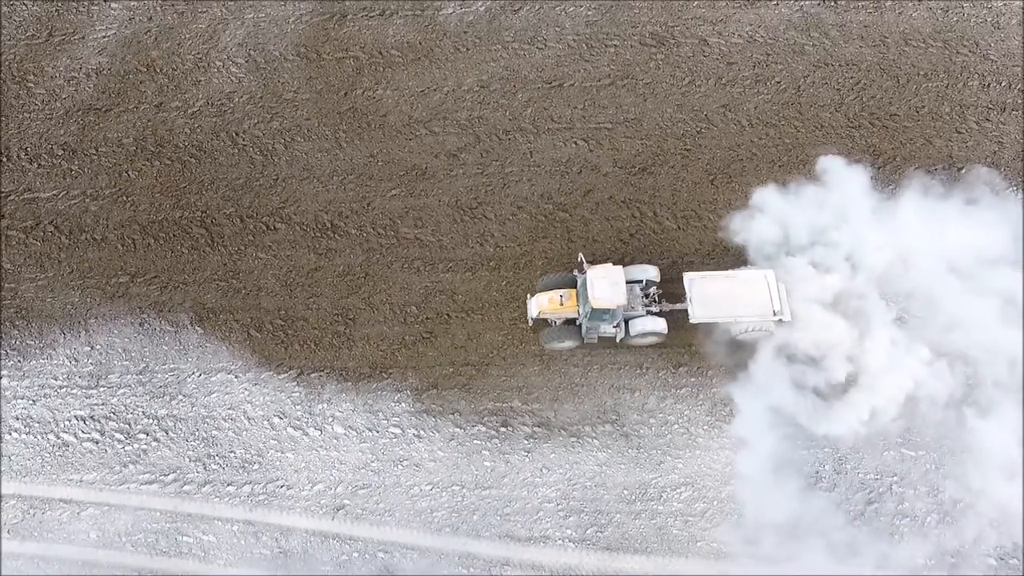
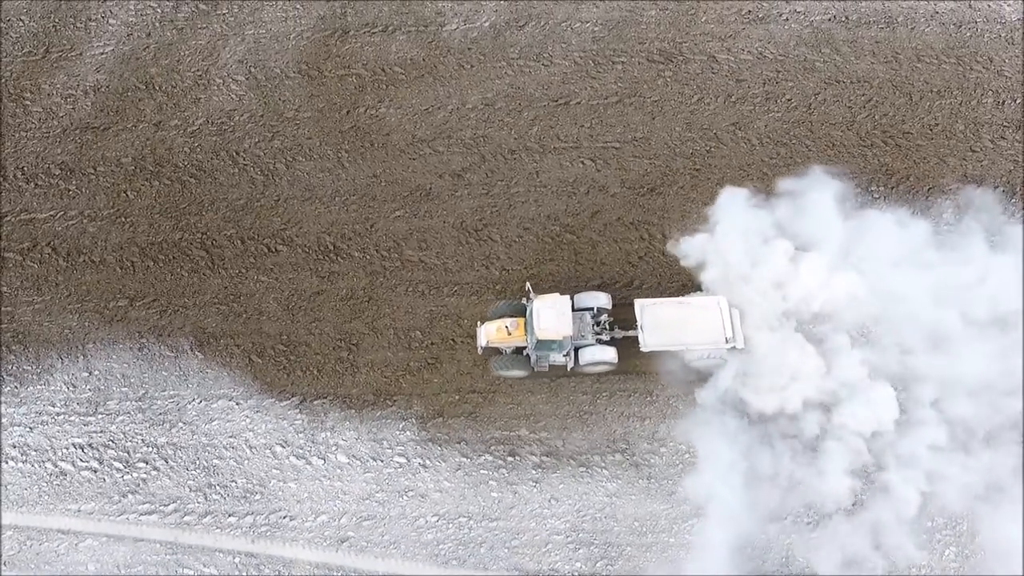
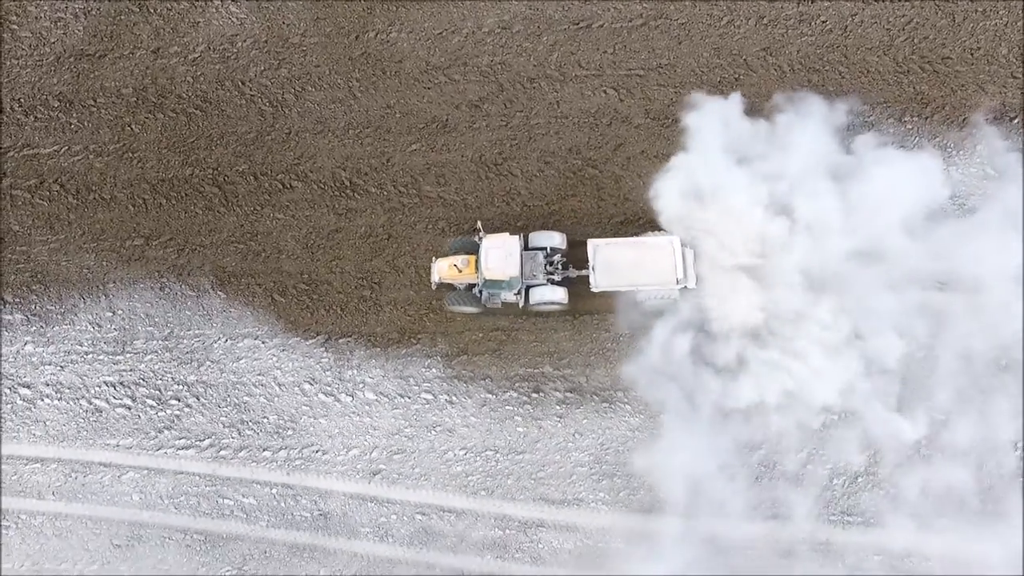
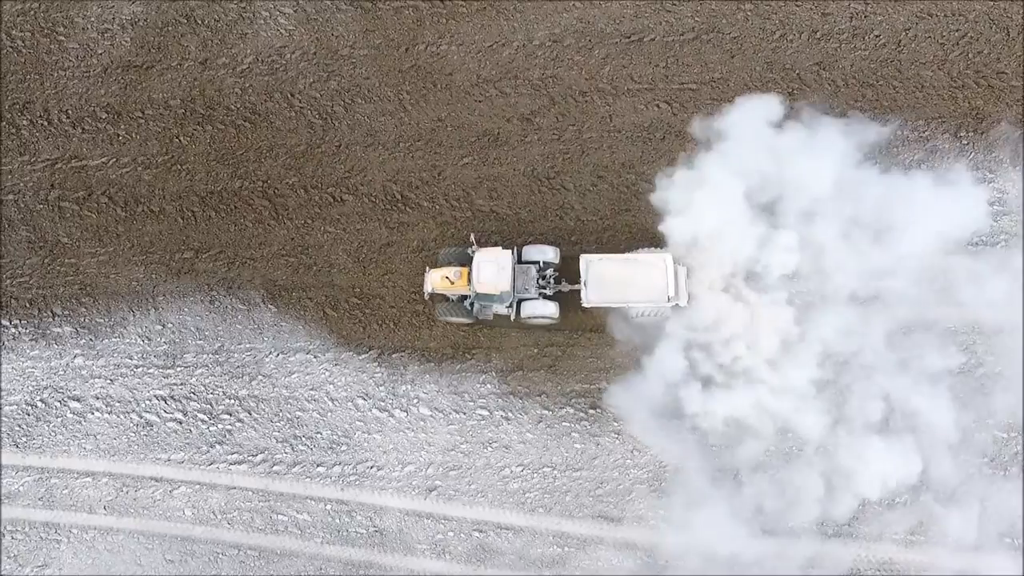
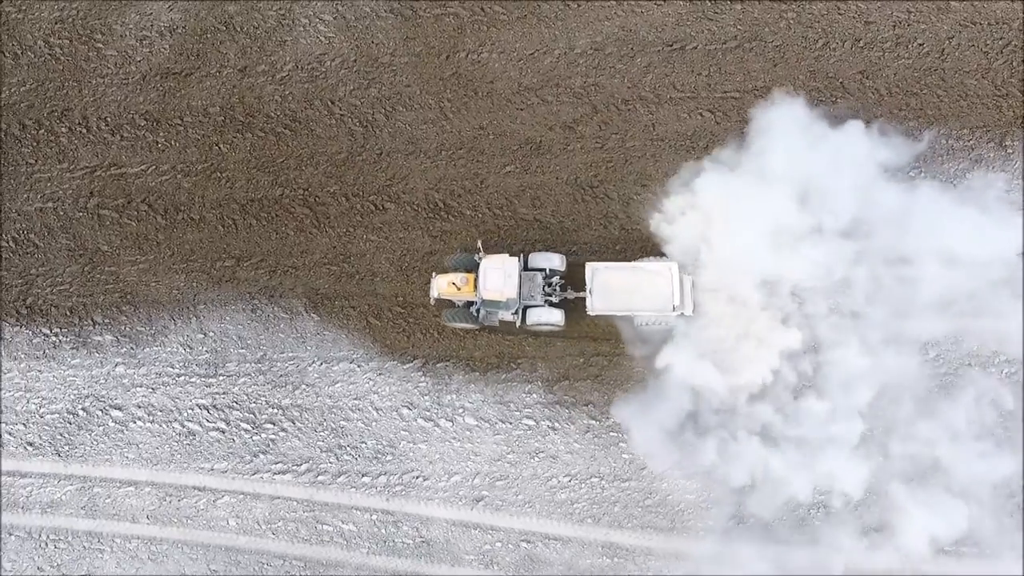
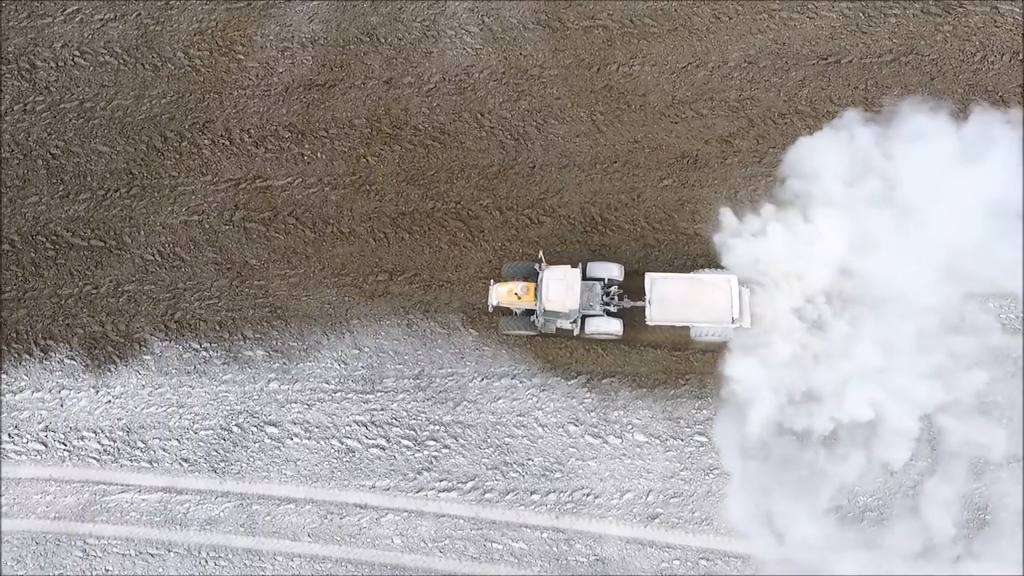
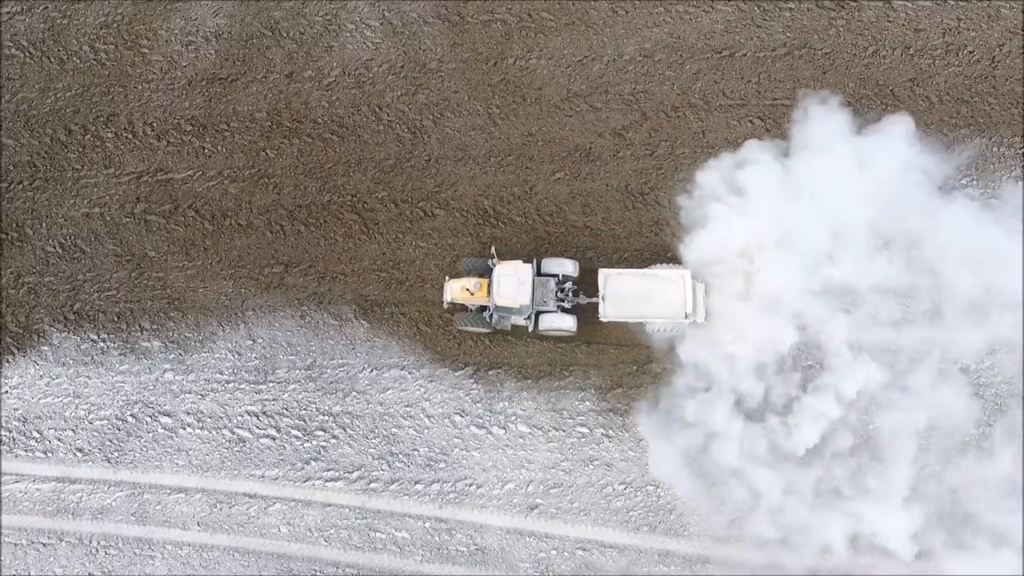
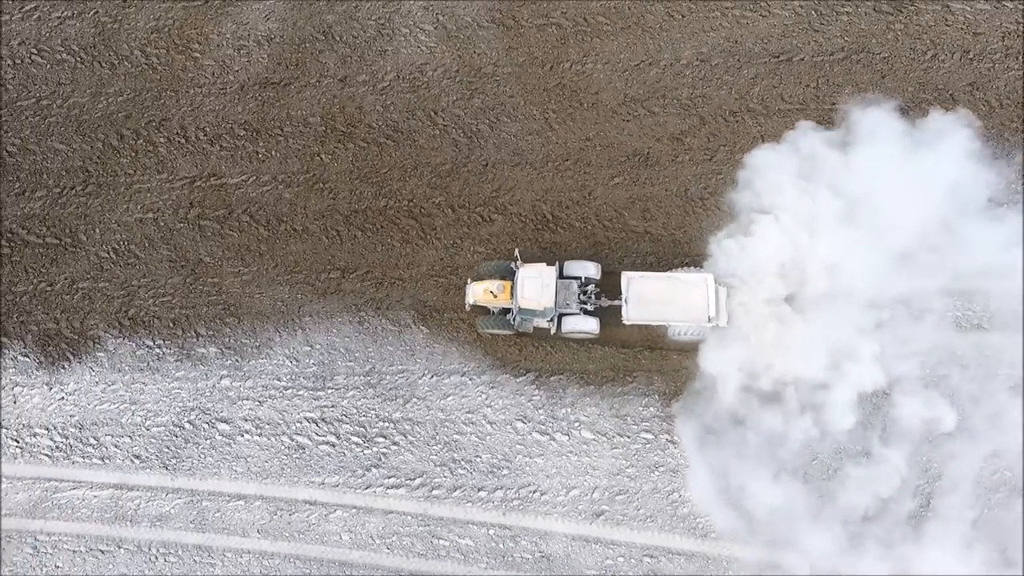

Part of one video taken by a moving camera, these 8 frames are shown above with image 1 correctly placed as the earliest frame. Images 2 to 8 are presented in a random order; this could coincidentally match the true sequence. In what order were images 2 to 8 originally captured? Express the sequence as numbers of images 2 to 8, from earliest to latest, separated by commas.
2, 3, 4, 5, 7, 8, 6
